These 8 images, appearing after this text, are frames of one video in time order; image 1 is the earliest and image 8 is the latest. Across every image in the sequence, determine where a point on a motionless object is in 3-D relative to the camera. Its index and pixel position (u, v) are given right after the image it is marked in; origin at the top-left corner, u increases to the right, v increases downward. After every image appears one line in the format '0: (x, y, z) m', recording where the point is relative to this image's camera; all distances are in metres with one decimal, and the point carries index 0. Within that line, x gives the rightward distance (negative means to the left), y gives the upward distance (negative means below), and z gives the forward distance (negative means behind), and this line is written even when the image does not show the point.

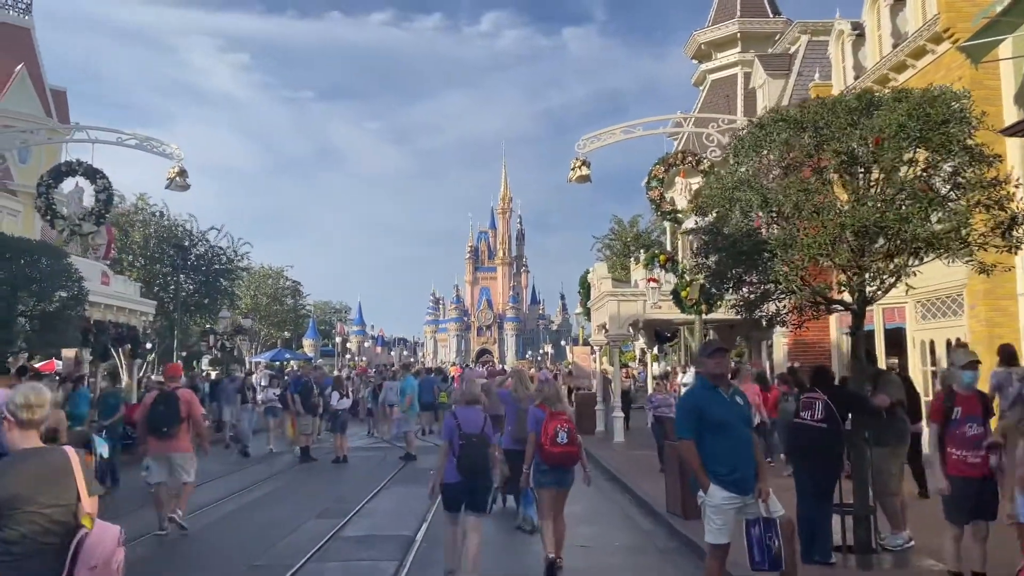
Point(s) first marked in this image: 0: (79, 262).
0: (-10.3, +0.6, +19.4) m
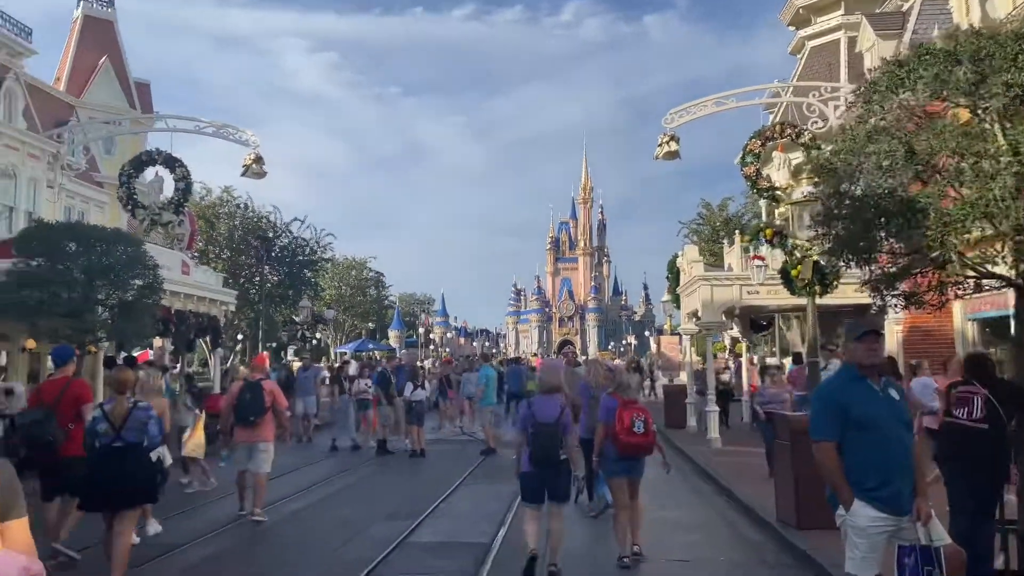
0: (-8.4, +0.9, +19.3) m
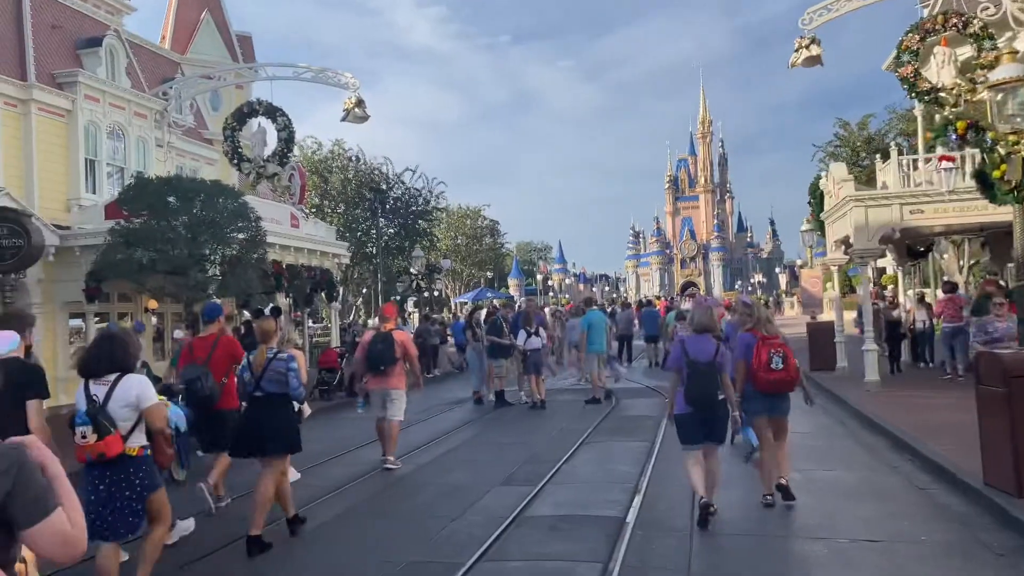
0: (-5.7, +1.9, +18.9) m
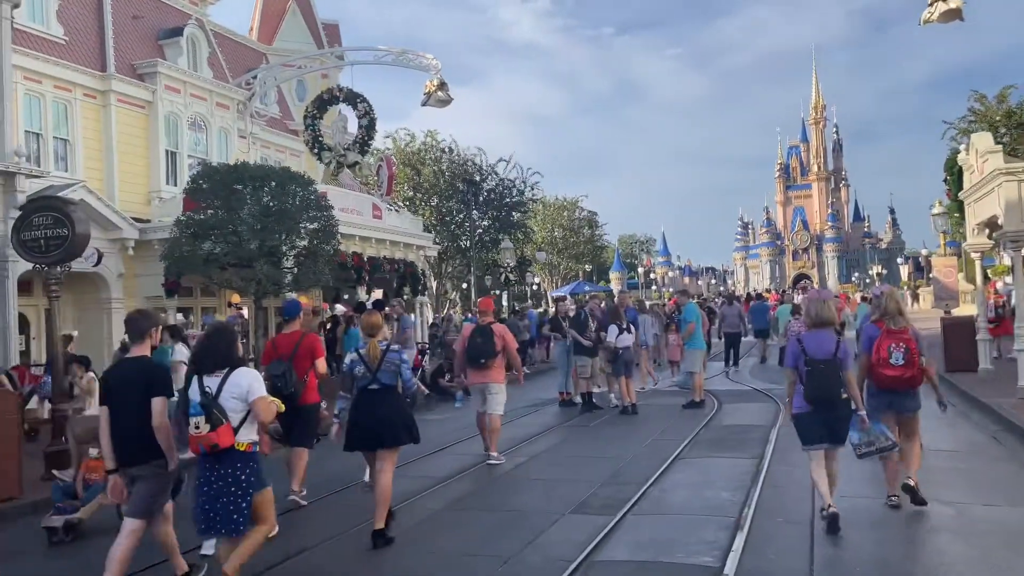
0: (-3.7, +2.1, +18.2) m
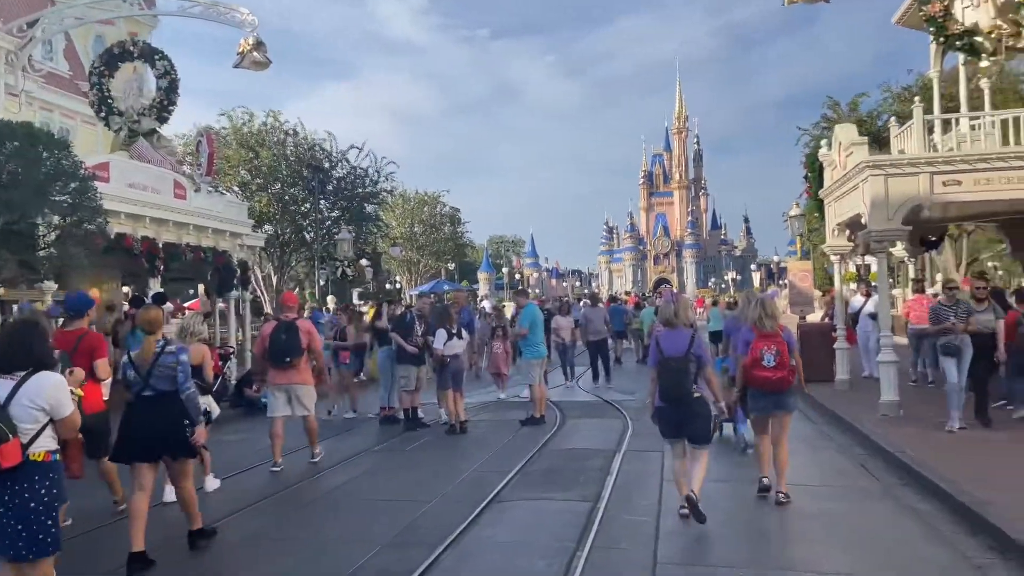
0: (-7.0, +2.2, +15.3) m
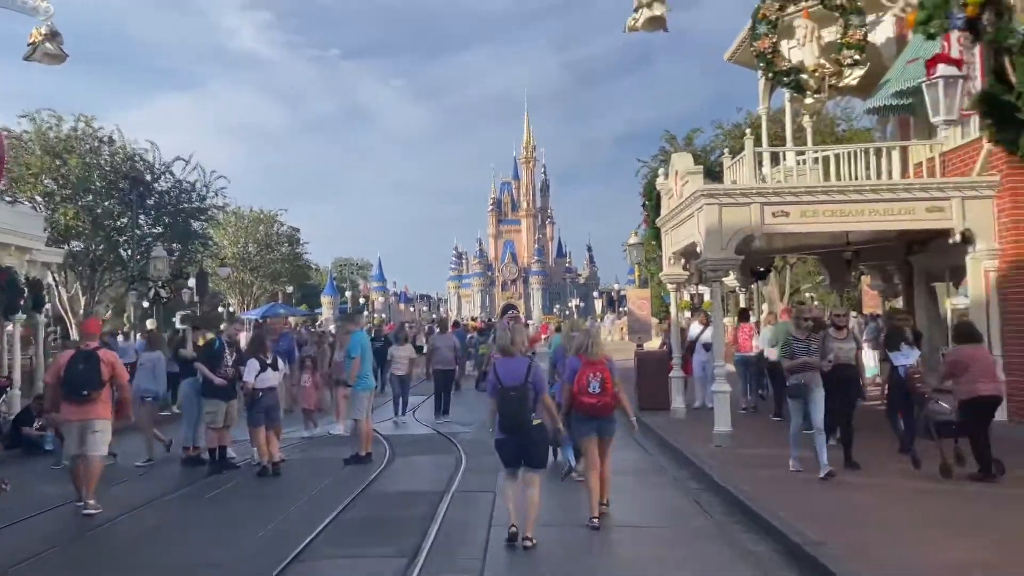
0: (-9.8, +1.9, +13.0) m
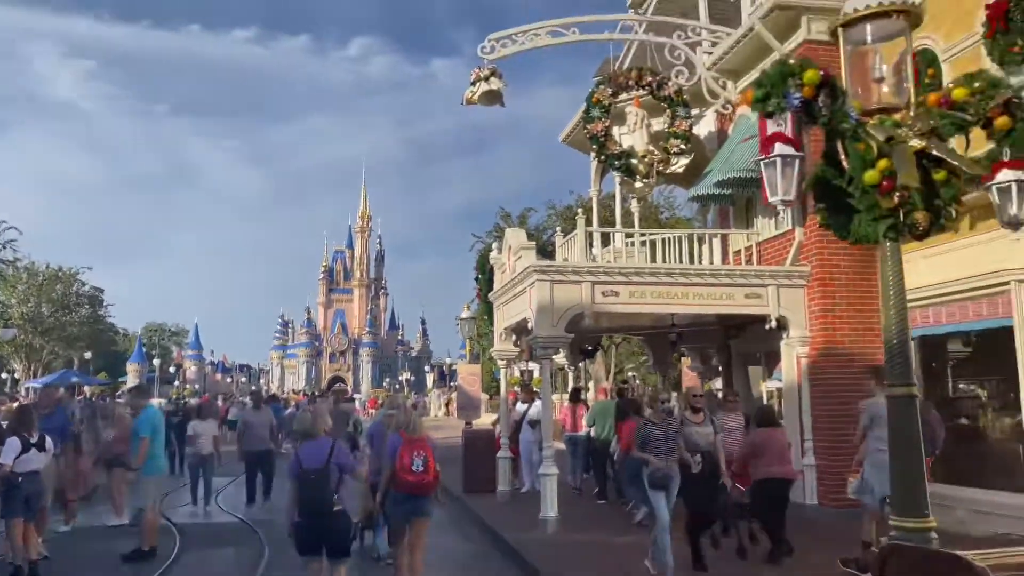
0: (-12.2, +1.3, +10.4) m
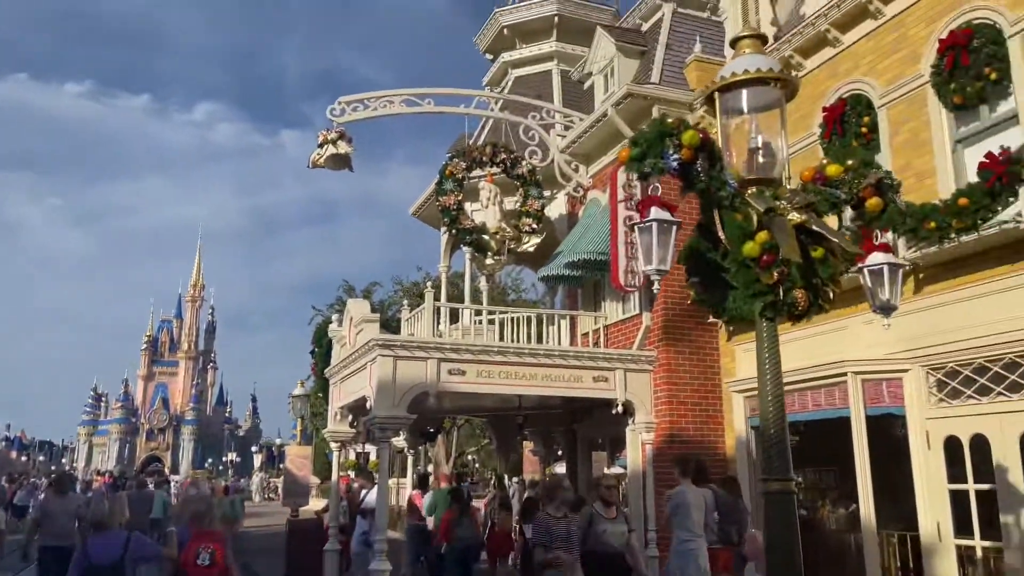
0: (-13.8, +1.0, +7.4) m
